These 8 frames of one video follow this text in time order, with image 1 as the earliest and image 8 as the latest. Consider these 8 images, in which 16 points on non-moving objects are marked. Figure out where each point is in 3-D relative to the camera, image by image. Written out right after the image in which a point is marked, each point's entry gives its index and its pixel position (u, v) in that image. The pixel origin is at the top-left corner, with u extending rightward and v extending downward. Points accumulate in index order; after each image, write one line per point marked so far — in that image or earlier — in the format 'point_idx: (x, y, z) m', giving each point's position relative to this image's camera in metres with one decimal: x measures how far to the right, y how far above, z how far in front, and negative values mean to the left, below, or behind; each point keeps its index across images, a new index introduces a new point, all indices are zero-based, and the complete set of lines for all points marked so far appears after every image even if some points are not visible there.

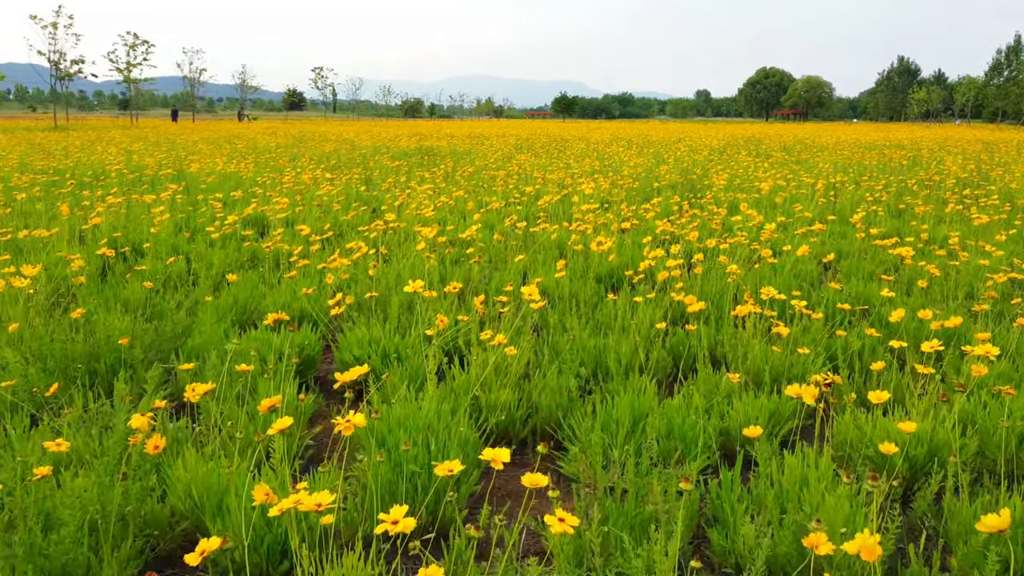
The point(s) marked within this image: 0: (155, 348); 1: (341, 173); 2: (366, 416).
0: (-1.5, -0.2, +2.2) m
1: (-2.4, +1.6, +7.4) m
2: (-0.5, -0.4, +1.7) m
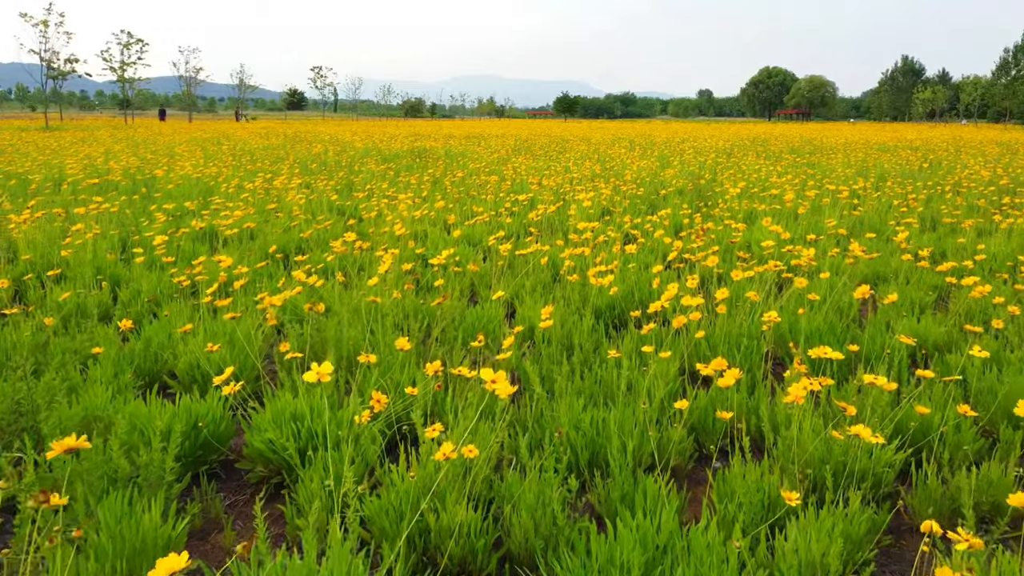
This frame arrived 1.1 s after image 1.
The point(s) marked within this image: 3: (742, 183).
0: (-1.6, -0.4, +1.6) m
1: (-2.5, +1.4, +6.8) m
2: (-0.6, -0.6, +1.1) m
3: (+2.9, +1.3, +6.8) m
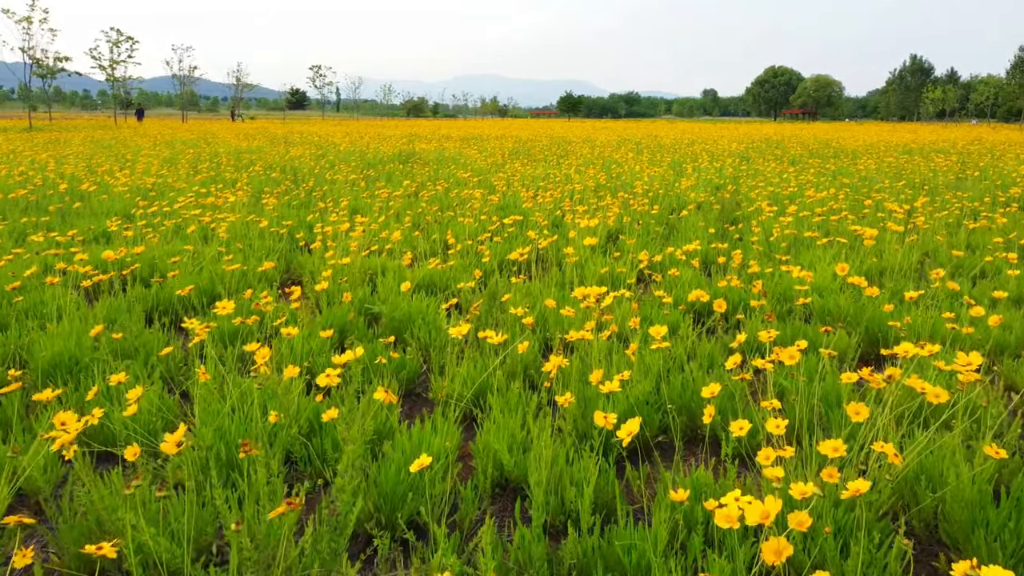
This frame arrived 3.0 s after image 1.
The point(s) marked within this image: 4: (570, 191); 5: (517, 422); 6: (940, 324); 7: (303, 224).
0: (-1.7, -0.8, +0.6) m
1: (-2.6, +1.0, +5.8) m
2: (-0.7, -1.0, +0.1) m
3: (+2.8, +1.0, +5.8) m
4: (+0.7, +1.2, +6.3) m
5: (0.0, -0.4, +1.7) m
6: (+1.9, -0.1, +2.3) m
7: (-1.7, +0.5, +4.3) m
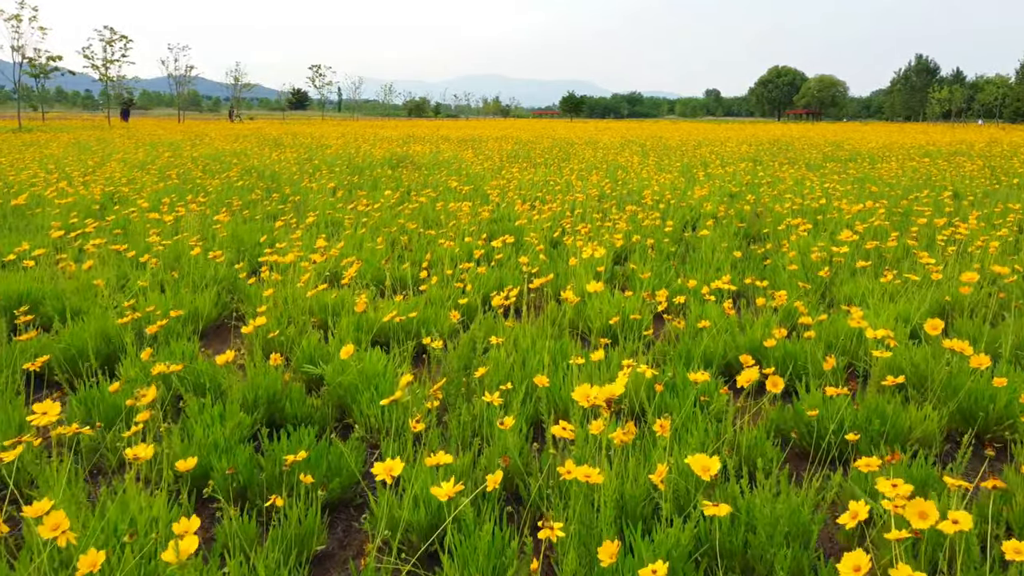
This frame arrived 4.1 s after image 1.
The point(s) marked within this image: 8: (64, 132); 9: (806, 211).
0: (-1.8, -1.0, 0.0) m
1: (-2.6, +0.8, +5.2) m
2: (-0.8, -1.2, -0.5) m
3: (+2.8, +0.7, +5.1) m
4: (+0.6, +0.9, +5.7) m
5: (-0.1, -0.7, +1.1) m
6: (+1.8, -0.4, +1.6) m
7: (-1.8, +0.3, +3.6) m
8: (-16.9, +5.8, +19.7) m
9: (+2.8, +0.7, +5.1) m
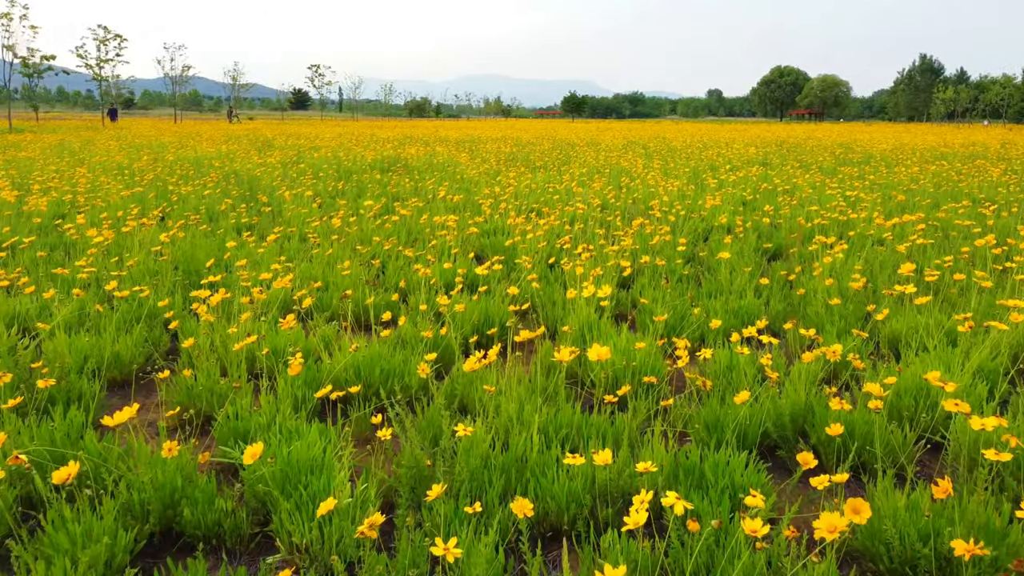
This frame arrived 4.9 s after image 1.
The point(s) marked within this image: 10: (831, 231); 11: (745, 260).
0: (-1.9, -1.2, -0.5) m
1: (-2.7, +0.6, +4.7) m
2: (-0.9, -1.4, -1.1) m
3: (+2.7, +0.5, +4.6) m
4: (+0.6, +0.8, +5.1) m
5: (-0.1, -0.9, +0.6) m
6: (+1.8, -0.6, +1.1) m
7: (-1.8, +0.1, +3.1) m
8: (-16.9, +5.7, +19.2) m
9: (+2.8, +0.5, +4.6) m
10: (+2.7, +0.5, +4.4) m
11: (+1.7, +0.2, +3.9) m
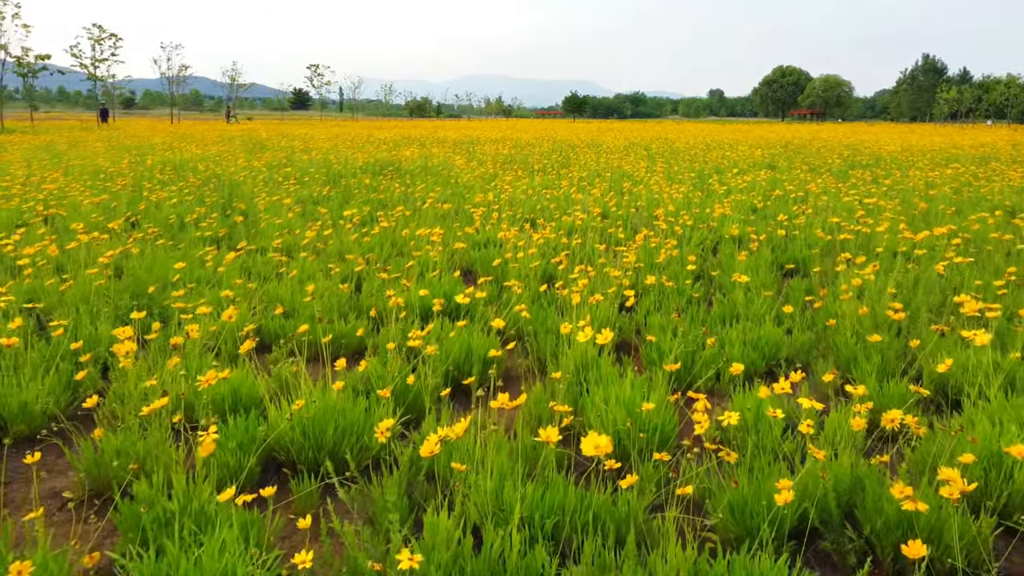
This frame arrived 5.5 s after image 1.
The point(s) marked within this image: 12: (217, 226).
0: (-2.0, -1.4, -0.9) m
1: (-2.8, +0.4, +4.3) m
2: (-1.0, -1.5, -1.5) m
3: (+2.6, +0.4, +4.2) m
4: (+0.5, +0.6, +4.8) m
5: (-0.2, -1.0, +0.2) m
6: (+1.7, -0.7, +0.7) m
7: (-1.9, -0.1, +2.7) m
8: (-17.0, +5.5, +18.9) m
9: (+2.7, +0.4, +4.2) m
10: (+2.6, +0.3, +4.0) m
11: (+1.7, +0.1, +3.5) m
12: (-2.6, +0.5, +4.5) m
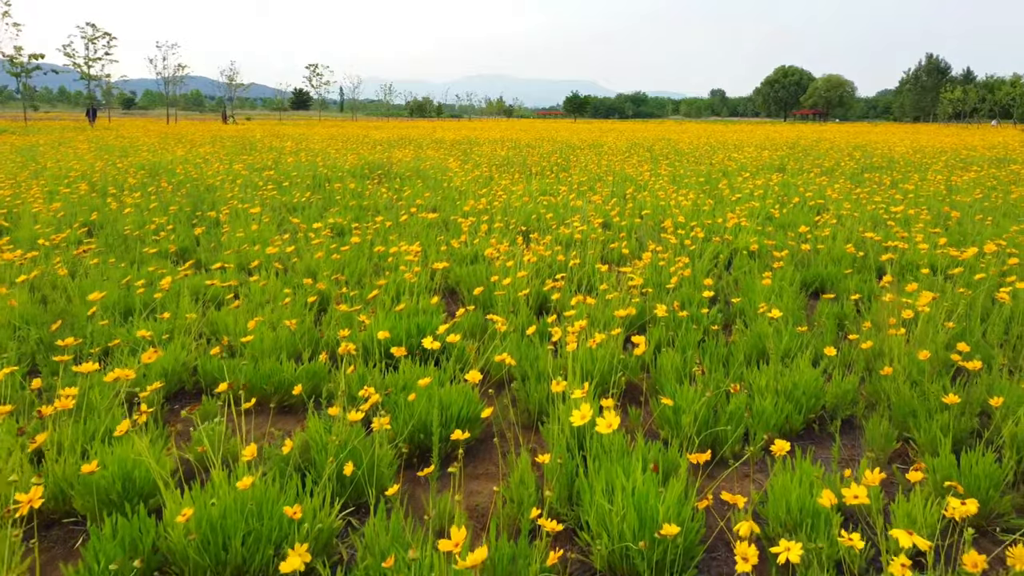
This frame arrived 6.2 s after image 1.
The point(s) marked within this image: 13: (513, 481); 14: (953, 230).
0: (-2.1, -1.5, -1.4) m
1: (-2.8, +0.3, +3.8) m
2: (-1.1, -1.7, -2.0) m
3: (+2.6, +0.2, +3.7) m
4: (+0.4, +0.4, +4.3) m
5: (-0.3, -1.2, -0.3) m
6: (+1.6, -0.9, +0.2) m
7: (-2.0, -0.2, +2.2) m
8: (-17.0, +5.4, +18.4) m
9: (+2.6, +0.2, +3.6) m
10: (+2.6, +0.2, +3.5) m
11: (+1.6, -0.1, +3.0) m
12: (-2.6, +0.4, +4.0) m
13: (0.0, -0.5, +1.5) m
14: (+3.8, +0.5, +4.5) m
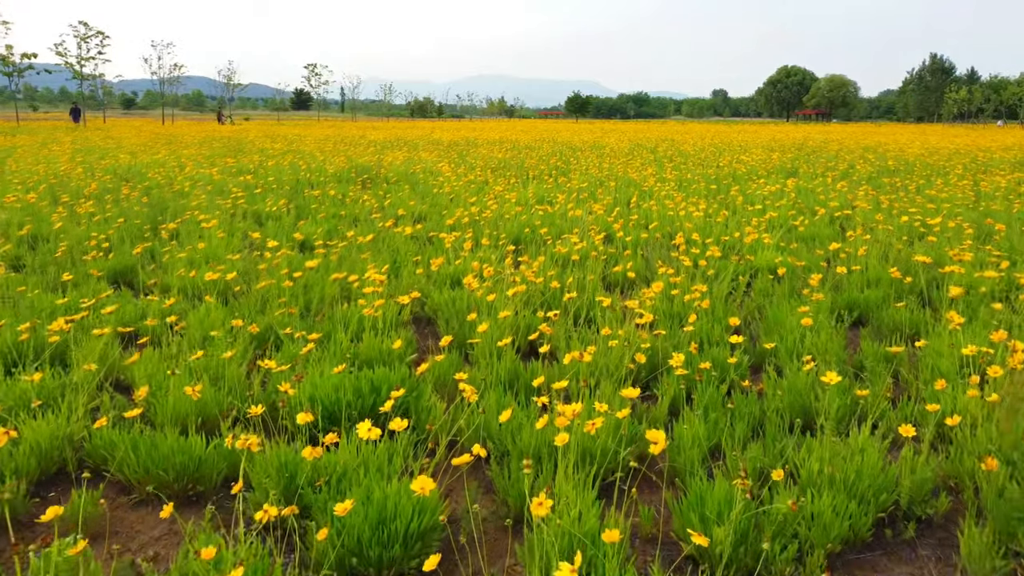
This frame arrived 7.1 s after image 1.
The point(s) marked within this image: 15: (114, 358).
0: (-2.2, -1.7, -2.0) m
1: (-2.9, +0.1, +3.2) m
2: (-1.2, -1.9, -2.5) m
3: (+2.5, 0.0, +3.1) m
4: (+0.4, +0.2, +3.7) m
5: (-0.4, -1.4, -0.9) m
6: (+1.5, -1.1, -0.4) m
7: (-2.1, -0.4, +1.7) m
8: (-17.0, +5.2, +17.9) m
9: (+2.5, 0.0, +3.1) m
10: (+2.5, 0.0, +2.9) m
11: (+1.5, -0.3, +2.4) m
12: (-2.7, +0.2, +3.5) m
13: (-0.1, -0.7, +1.0) m
14: (+3.8, +0.3, +3.9) m
15: (-1.8, -0.3, +2.3) m
